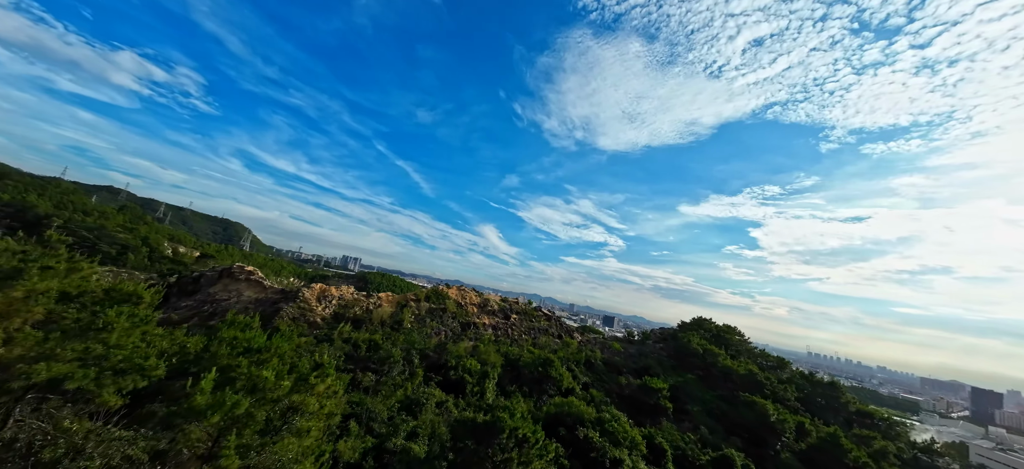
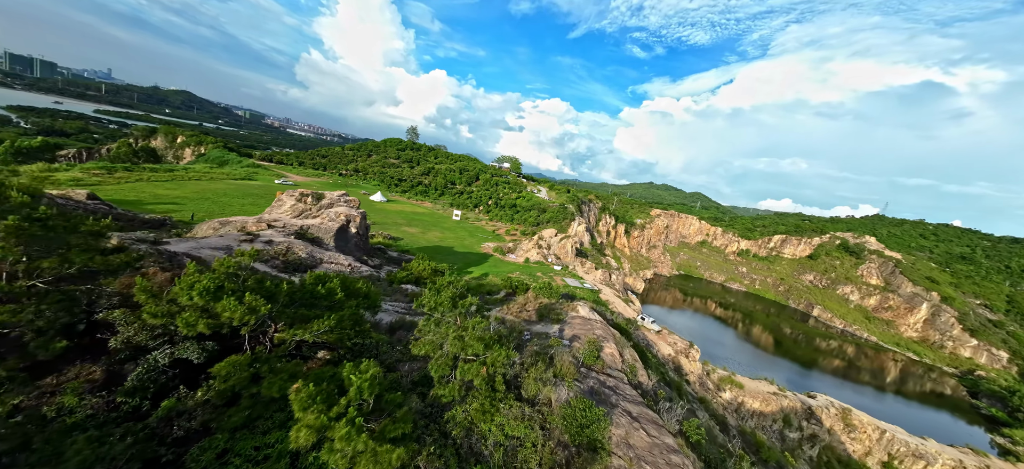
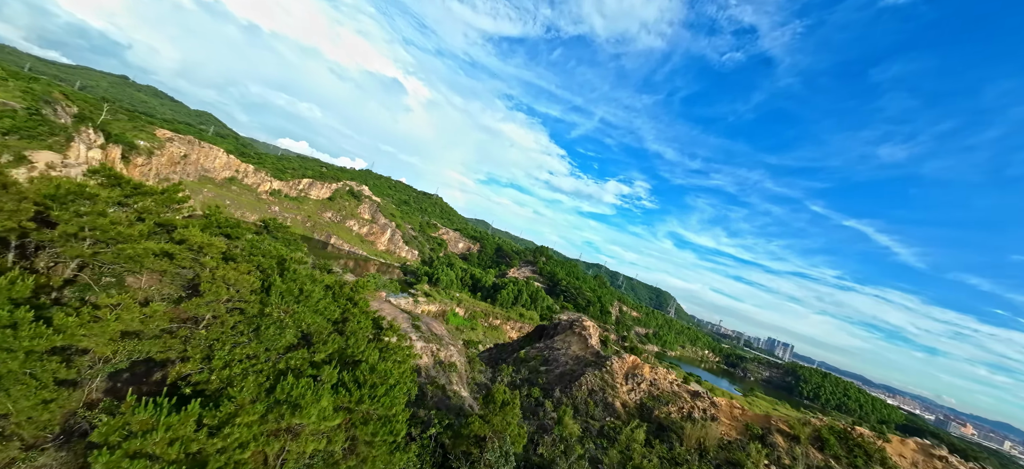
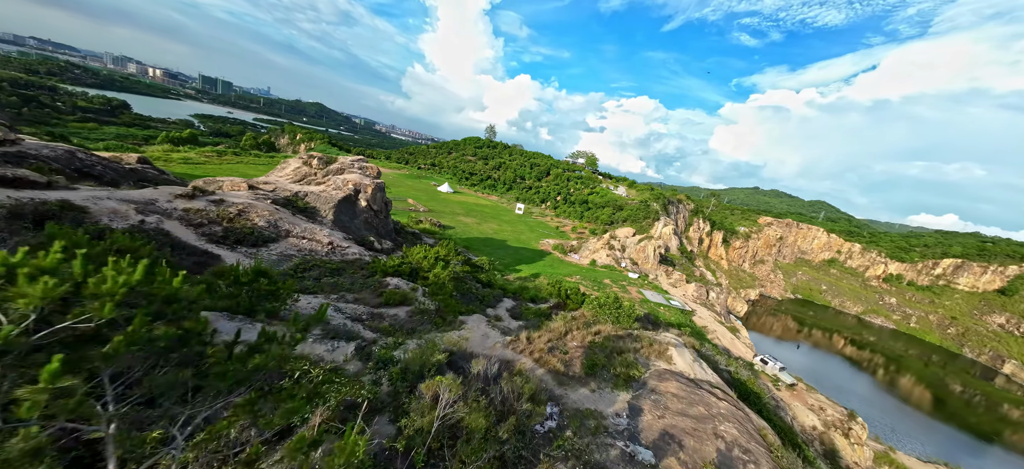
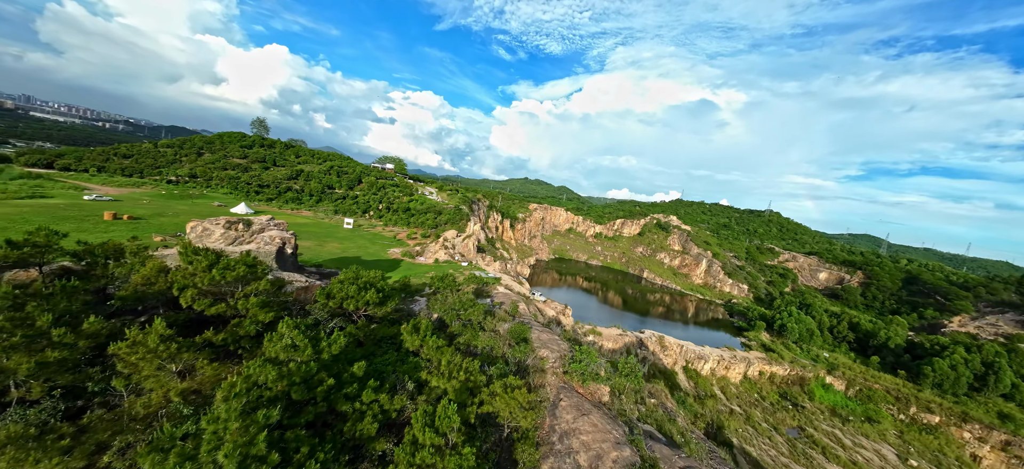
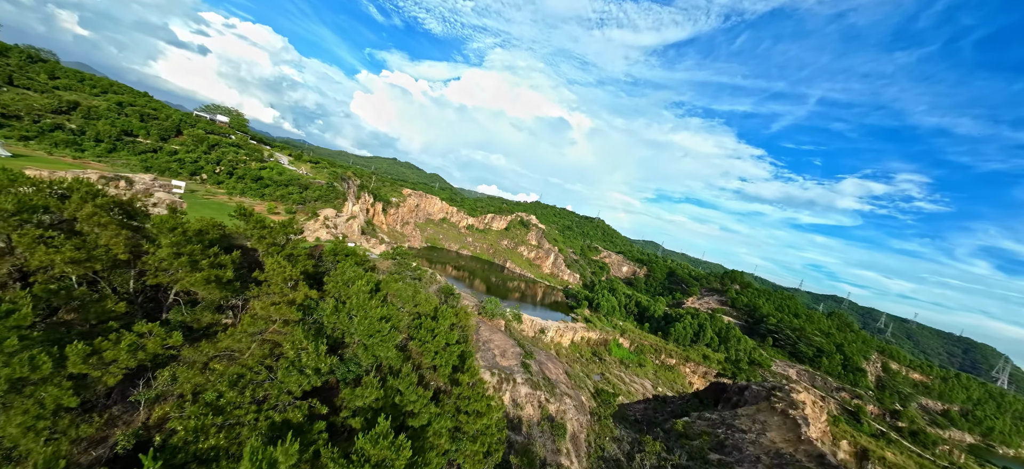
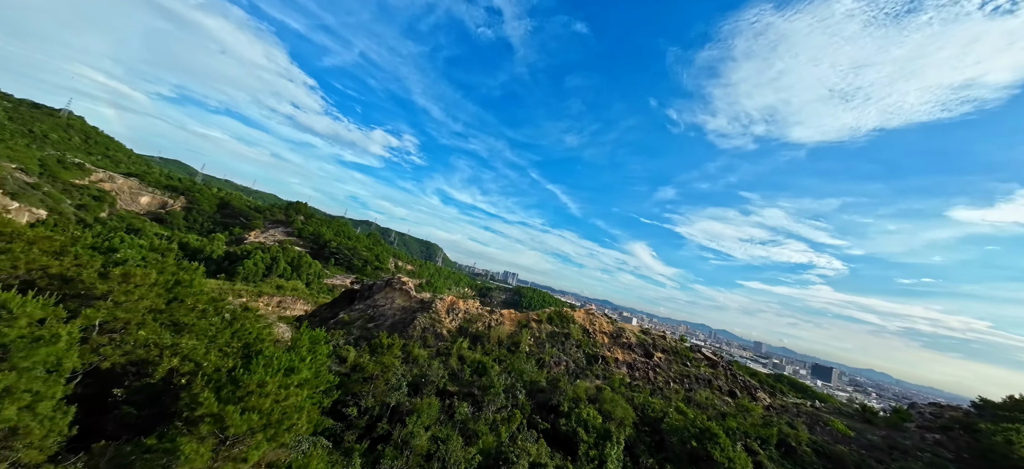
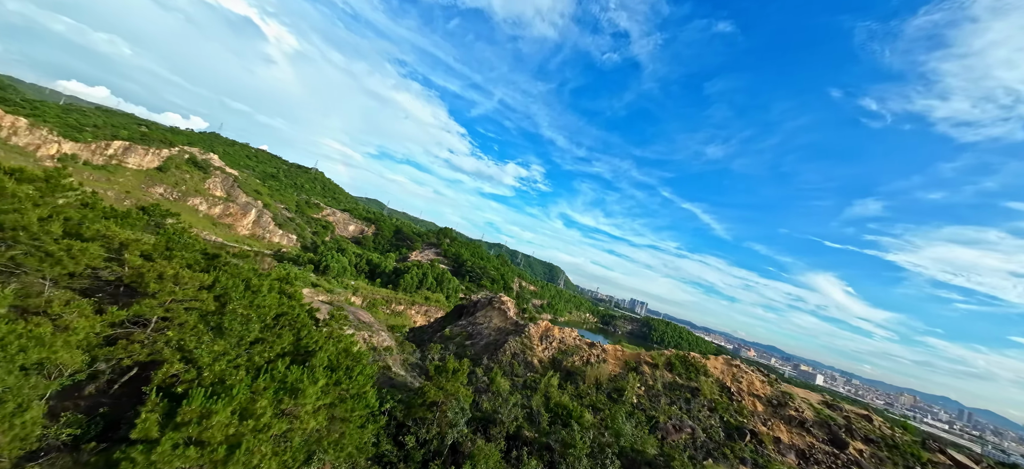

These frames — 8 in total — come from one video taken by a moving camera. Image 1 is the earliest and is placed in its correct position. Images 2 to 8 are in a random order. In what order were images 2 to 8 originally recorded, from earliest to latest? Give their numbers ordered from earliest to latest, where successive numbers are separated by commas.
7, 8, 3, 6, 5, 2, 4
